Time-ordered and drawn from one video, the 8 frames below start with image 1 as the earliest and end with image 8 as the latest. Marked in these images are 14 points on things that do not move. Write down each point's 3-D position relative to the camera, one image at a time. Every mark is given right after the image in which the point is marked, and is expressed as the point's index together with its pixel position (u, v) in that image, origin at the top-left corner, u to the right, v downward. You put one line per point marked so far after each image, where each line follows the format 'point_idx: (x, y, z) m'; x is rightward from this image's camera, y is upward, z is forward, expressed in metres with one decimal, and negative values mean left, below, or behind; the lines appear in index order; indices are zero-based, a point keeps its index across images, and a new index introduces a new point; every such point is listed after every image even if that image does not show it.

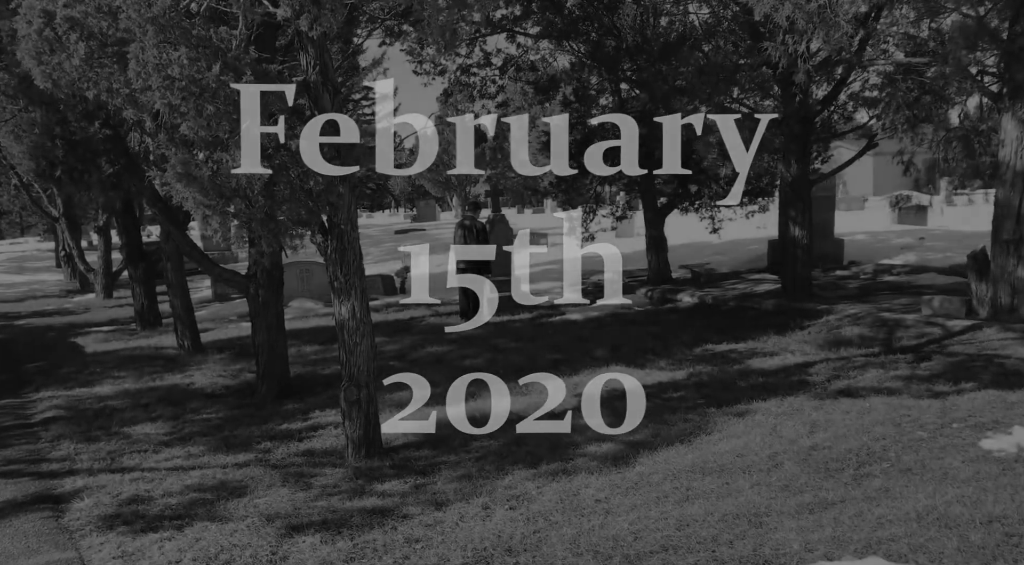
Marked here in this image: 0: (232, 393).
0: (-3.1, -1.2, +10.1) m
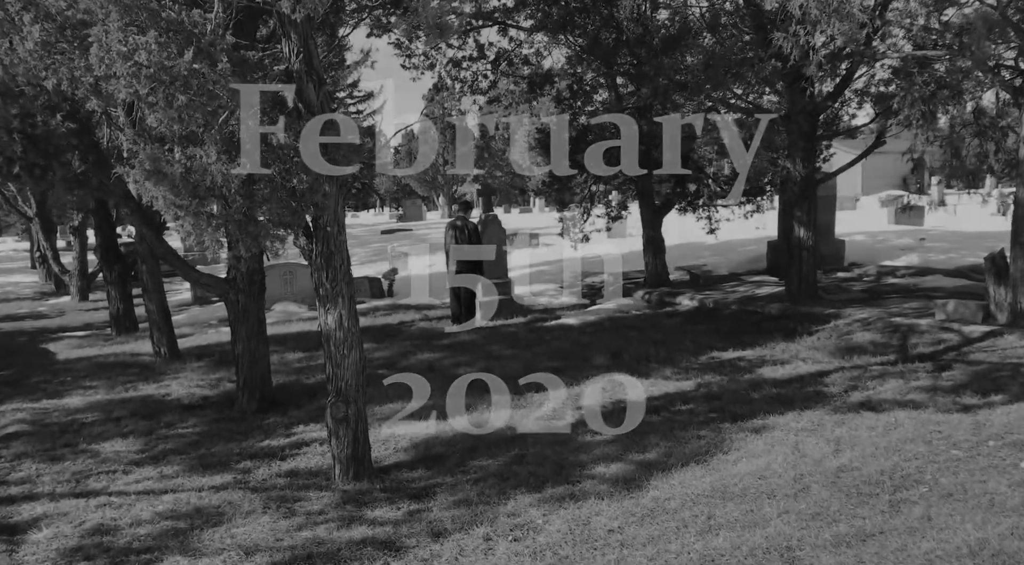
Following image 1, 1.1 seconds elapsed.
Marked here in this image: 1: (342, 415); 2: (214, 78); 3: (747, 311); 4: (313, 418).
0: (-3.2, -1.3, +9.5) m
1: (-1.3, -1.0, +6.7) m
2: (-1.9, +1.4, +5.9) m
3: (+3.2, -0.4, +12.3) m
4: (-1.9, -1.3, +8.7) m
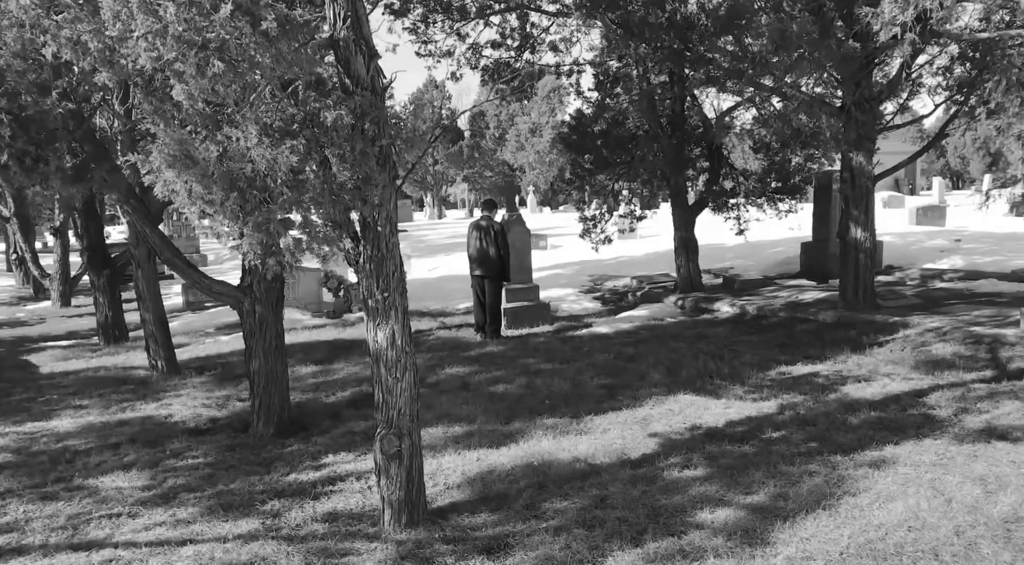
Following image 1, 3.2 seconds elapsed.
0: (-2.7, -1.4, +8.4) m
1: (-0.7, -1.1, +5.6) m
2: (-1.4, +1.3, +4.8) m
3: (+3.6, -0.5, +11.3) m
4: (-1.5, -1.4, +7.6) m
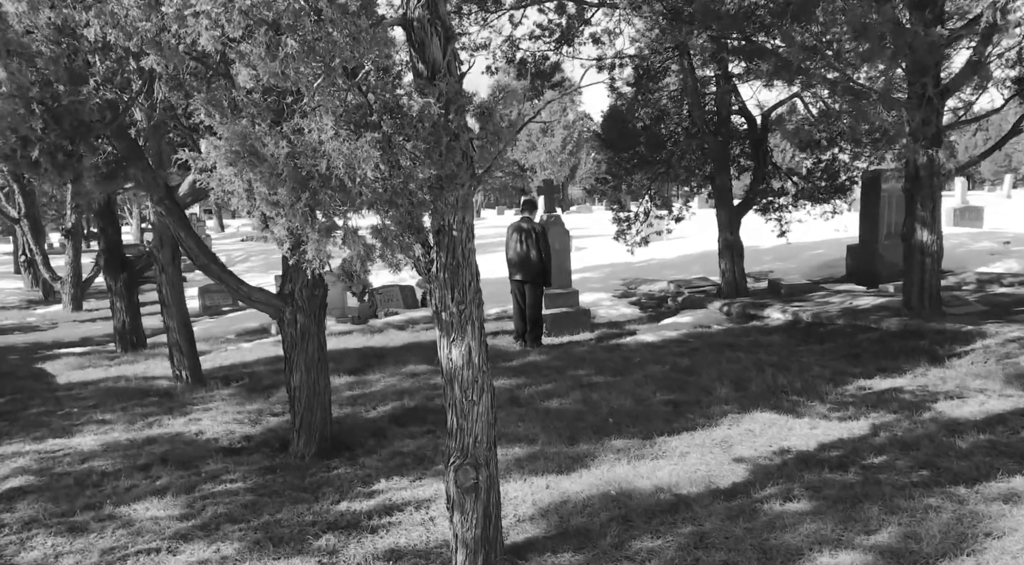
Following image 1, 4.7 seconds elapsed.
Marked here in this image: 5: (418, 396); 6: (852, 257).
0: (-2.2, -1.4, +7.8) m
1: (-0.2, -1.1, +5.0) m
2: (-0.9, +1.2, +4.2) m
3: (+4.1, -0.5, +10.7) m
4: (-0.9, -1.4, +7.0) m
5: (-1.0, -1.2, +9.1) m
6: (+5.5, +0.4, +14.6) m
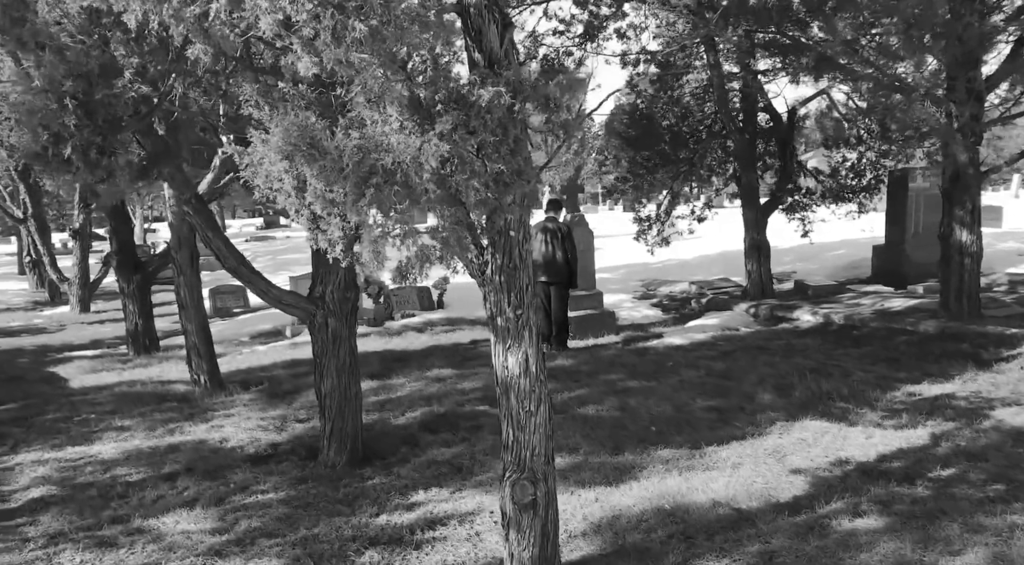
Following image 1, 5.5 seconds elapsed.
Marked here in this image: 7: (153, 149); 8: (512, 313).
0: (-1.9, -1.5, +7.5) m
1: (+0.1, -1.1, +4.7) m
2: (-0.5, +1.2, +3.9) m
3: (+4.4, -0.6, +10.4) m
4: (-0.6, -1.5, +6.7) m
5: (-0.6, -1.2, +8.9) m
6: (+5.8, +0.4, +14.3) m
7: (-2.2, +0.8, +5.4) m
8: (0.0, -0.2, +4.7) m
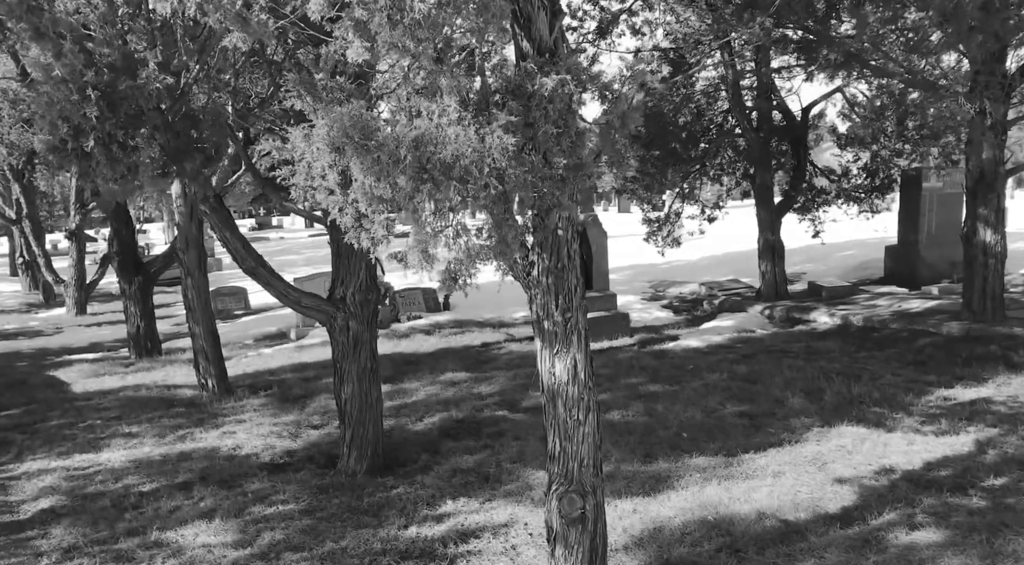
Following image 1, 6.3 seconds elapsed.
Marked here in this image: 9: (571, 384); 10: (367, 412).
0: (-1.7, -1.5, +7.2) m
1: (+0.3, -1.2, +4.5) m
2: (-0.3, +1.2, +3.6) m
3: (+4.6, -0.6, +10.2) m
4: (-0.4, -1.5, +6.5) m
5: (-0.5, -1.2, +8.6) m
6: (+6.0, +0.4, +14.1) m
7: (-1.9, +0.8, +5.1) m
8: (+0.2, -0.2, +4.4) m
9: (+0.3, -0.5, +4.5) m
10: (-1.1, -1.0, +7.0) m
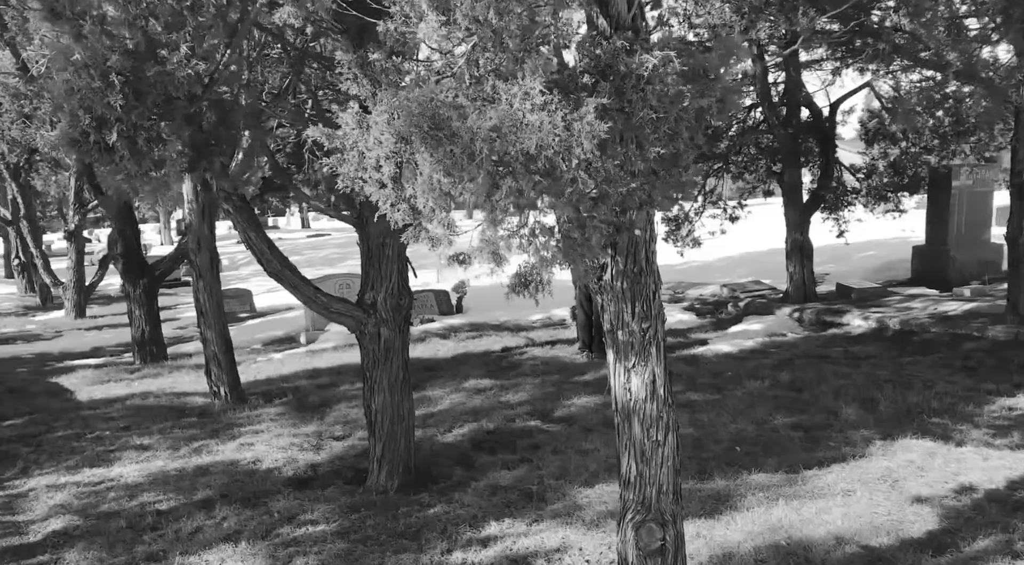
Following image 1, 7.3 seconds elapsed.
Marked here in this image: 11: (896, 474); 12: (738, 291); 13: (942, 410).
0: (-1.4, -1.5, +6.8) m
1: (+0.7, -1.2, +4.1) m
2: (0.0, +1.2, +3.2) m
3: (+4.9, -0.6, +9.8) m
4: (-0.1, -1.5, +6.0) m
5: (-0.2, -1.2, +8.2) m
6: (+6.2, +0.4, +13.7) m
7: (-1.6, +0.8, +4.7) m
8: (+0.6, -0.2, +4.0) m
9: (+0.6, -0.5, +4.0) m
10: (-0.8, -1.0, +6.5) m
11: (+2.5, -1.3, +5.9) m
12: (+3.5, -0.1, +13.9) m
13: (+3.4, -1.0, +7.2) m
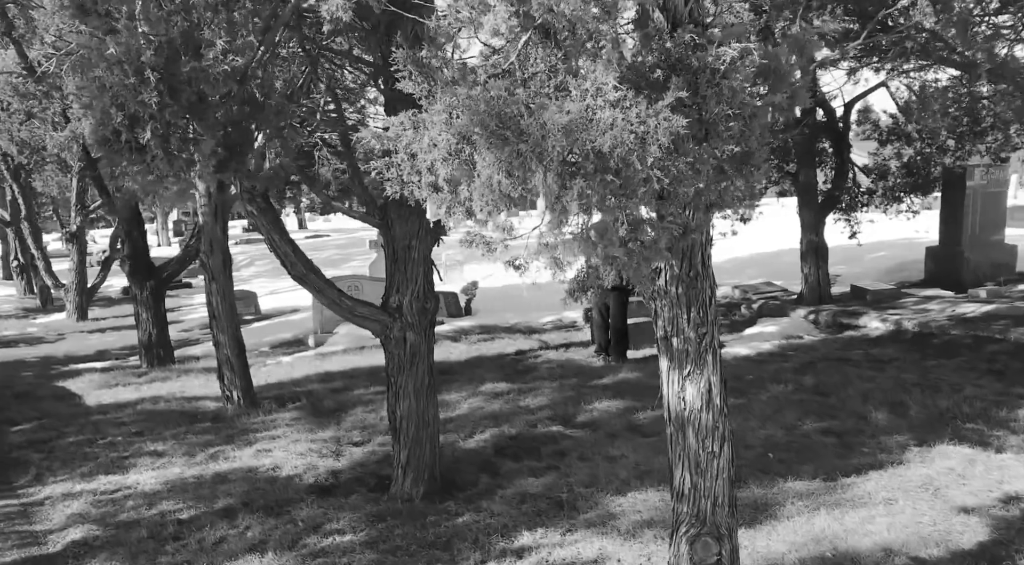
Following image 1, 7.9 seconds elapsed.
0: (-1.2, -1.5, +6.6) m
1: (+0.9, -1.2, +3.9) m
2: (+0.3, +1.1, +3.1) m
3: (+5.1, -0.6, +9.7) m
4: (+0.1, -1.5, +5.9) m
5: (0.0, -1.2, +8.0) m
6: (+6.4, +0.3, +13.6) m
7: (-1.4, +0.7, +4.5) m
8: (+0.8, -0.2, +3.9) m
9: (+0.8, -0.6, +3.9) m
10: (-0.6, -1.1, +6.4) m
11: (+2.7, -1.3, +5.7) m
12: (+3.7, -0.2, +13.8) m
13: (+3.6, -1.0, +7.0) m
